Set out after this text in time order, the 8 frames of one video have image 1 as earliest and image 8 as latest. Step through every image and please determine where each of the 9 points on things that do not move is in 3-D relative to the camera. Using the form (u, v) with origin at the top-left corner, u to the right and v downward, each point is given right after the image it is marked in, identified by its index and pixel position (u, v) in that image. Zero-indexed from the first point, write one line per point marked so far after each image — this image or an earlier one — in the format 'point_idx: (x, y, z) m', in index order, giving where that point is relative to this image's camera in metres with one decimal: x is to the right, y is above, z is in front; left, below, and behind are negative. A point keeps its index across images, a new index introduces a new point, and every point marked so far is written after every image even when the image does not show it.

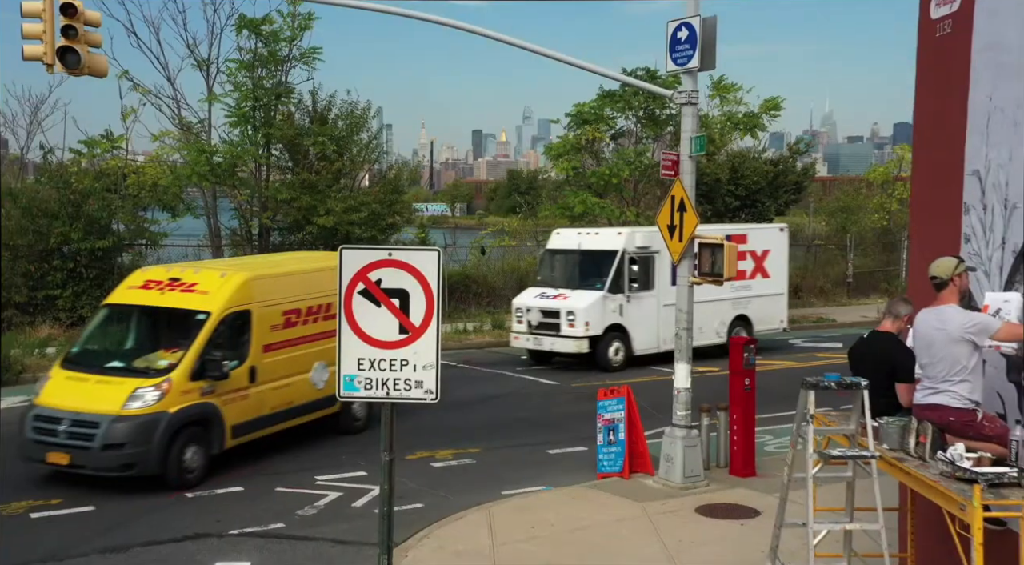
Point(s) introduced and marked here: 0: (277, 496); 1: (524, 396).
0: (-2.2, -2.0, +8.6) m
1: (+0.2, -1.6, +13.4) m
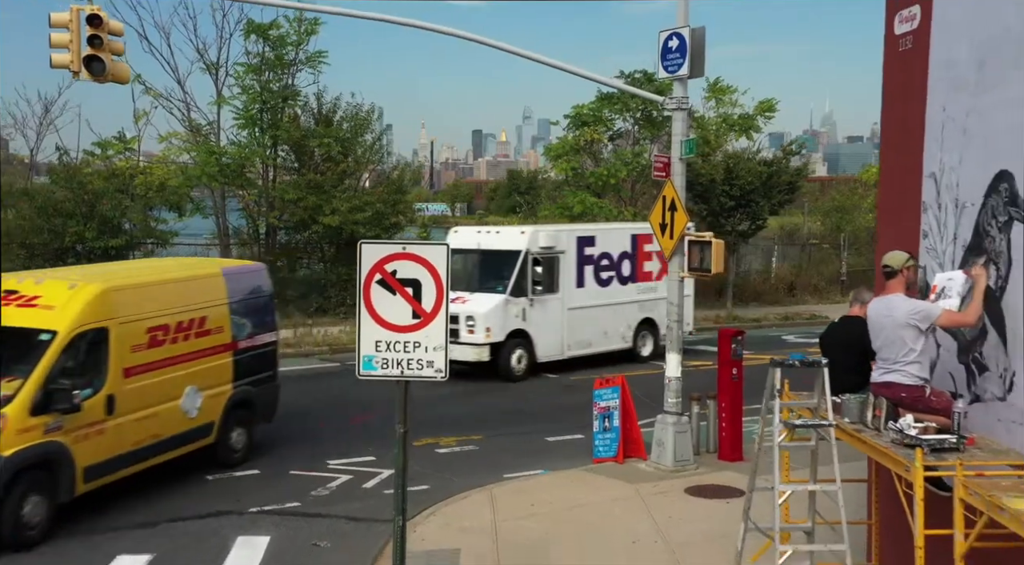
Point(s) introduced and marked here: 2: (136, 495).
0: (-2.2, -1.9, +9.1) m
1: (+0.2, -1.6, +13.9) m
2: (-3.5, -2.0, +8.7) m
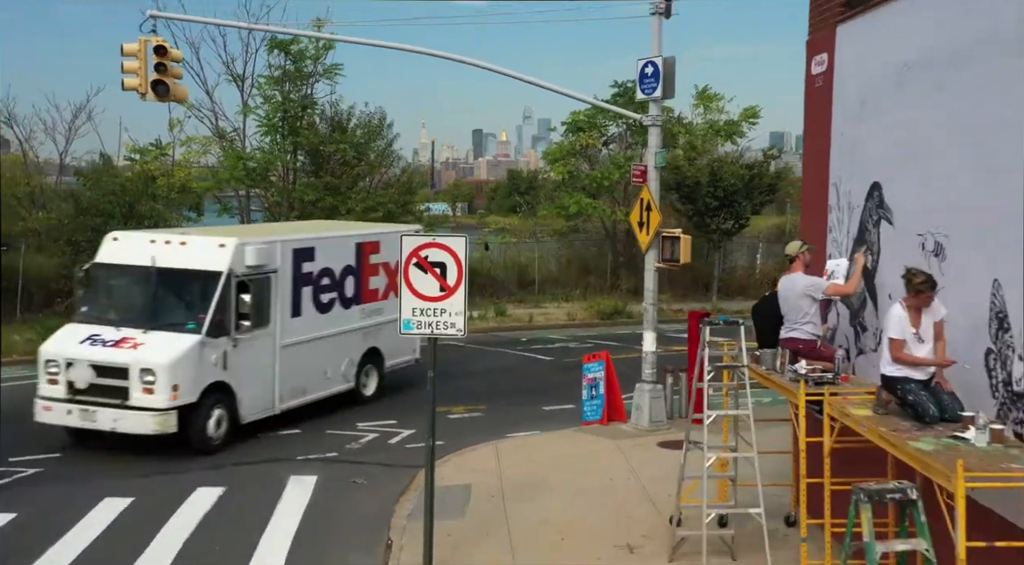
0: (-2.2, -1.8, +10.8) m
1: (+0.2, -1.4, +15.6) m
2: (-3.5, -1.8, +10.4) m
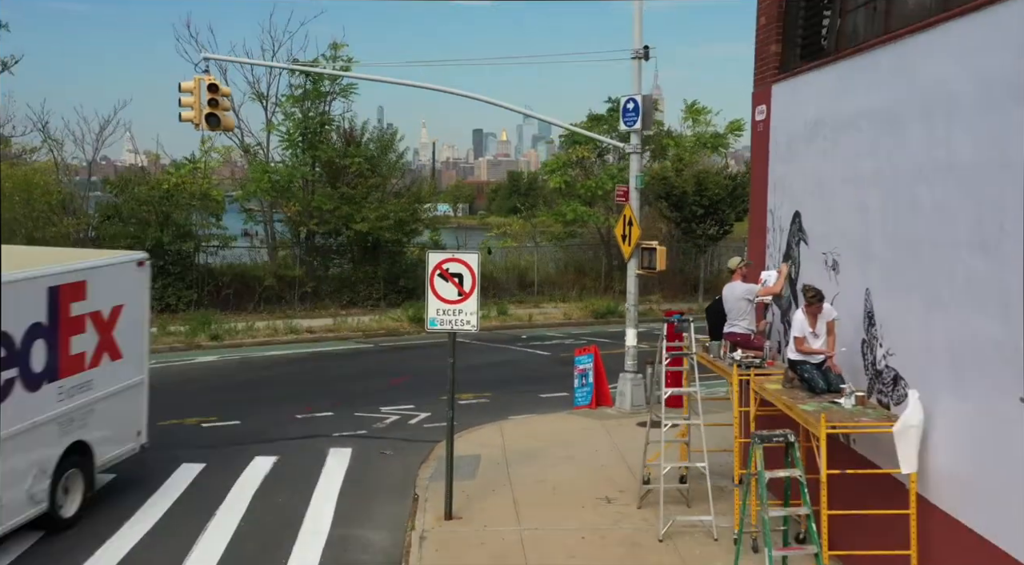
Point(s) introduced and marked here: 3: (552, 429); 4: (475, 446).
0: (-2.1, -1.9, +12.7) m
1: (+0.2, -1.5, +17.5) m
2: (-3.5, -1.9, +12.2) m
3: (+0.5, -1.9, +12.0) m
4: (-0.4, -2.0, +11.2) m
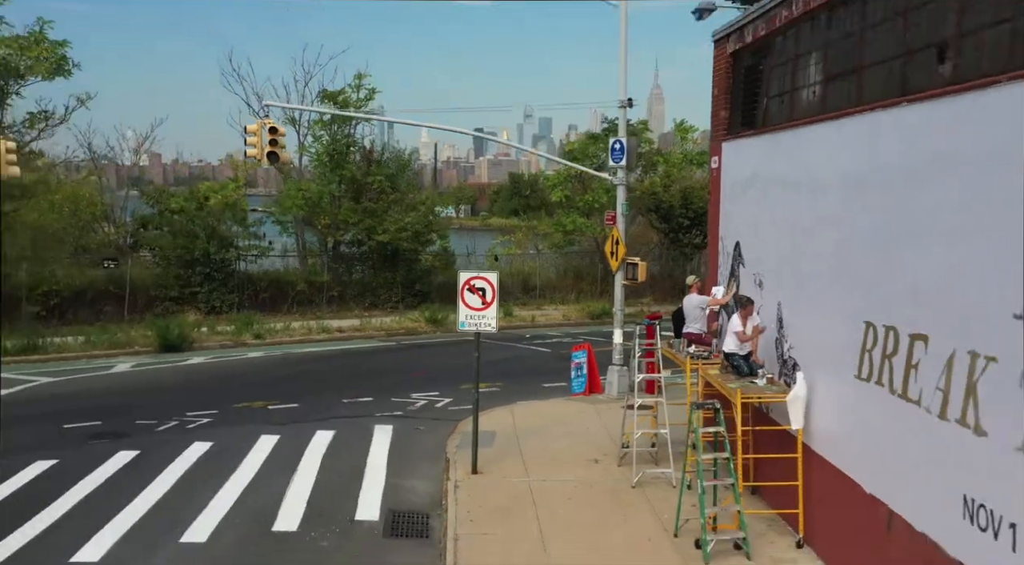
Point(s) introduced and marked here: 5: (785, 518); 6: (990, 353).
0: (-2.0, -2.0, +15.4) m
1: (+0.3, -1.6, +20.2) m
2: (-3.4, -2.1, +15.0) m
3: (+0.7, -2.1, +14.8) m
4: (-0.3, -2.1, +13.9) m
5: (+2.7, -2.3, +9.1) m
6: (+2.9, -0.4, +5.5) m
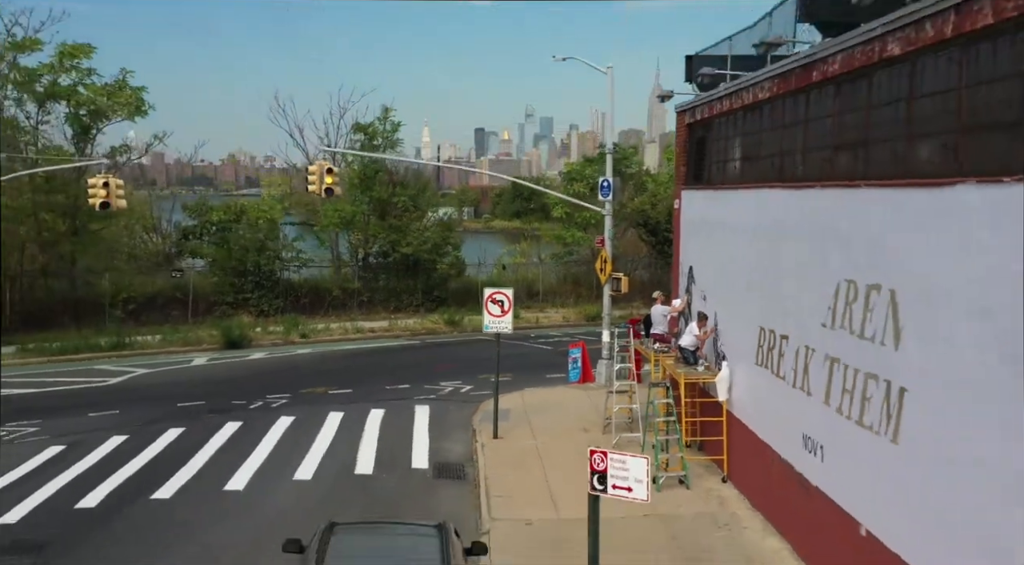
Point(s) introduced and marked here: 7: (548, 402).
0: (-1.8, -2.2, +19.3) m
1: (+0.5, -1.9, +24.1) m
2: (-3.2, -2.3, +18.8) m
3: (+0.9, -2.3, +18.6) m
4: (-0.1, -2.3, +17.7) m
5: (+2.9, -2.6, +13.0) m
6: (+3.1, -0.6, +9.4) m
7: (+0.7, -2.3, +17.9) m
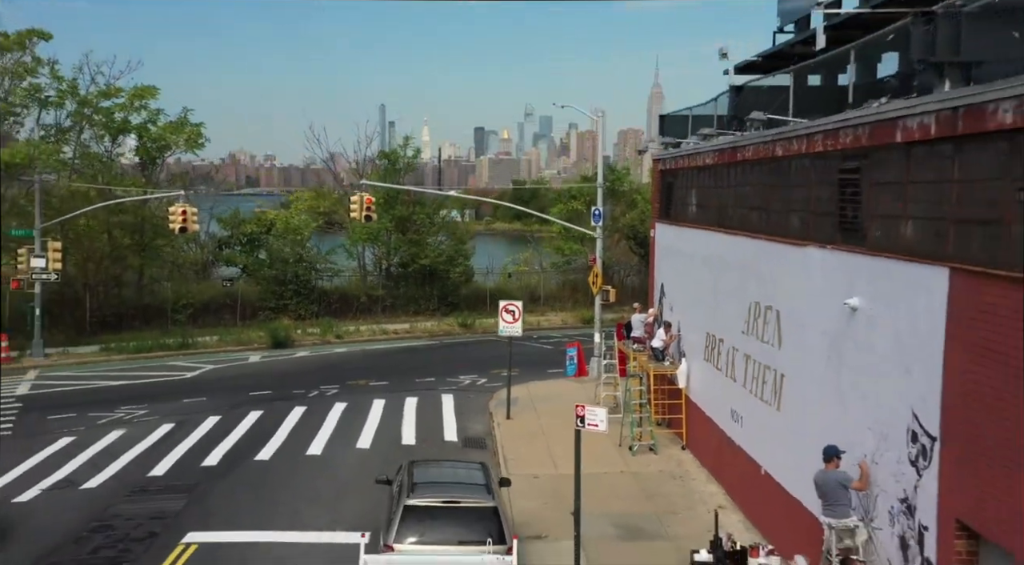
0: (-1.6, -2.5, +23.3) m
1: (+0.7, -2.1, +28.1) m
2: (-3.0, -2.5, +22.9) m
3: (+1.1, -2.6, +22.7) m
4: (+0.1, -2.6, +21.8) m
5: (+3.1, -2.8, +17.0) m
6: (+3.3, -0.9, +13.4) m
7: (+0.9, -2.6, +21.9) m
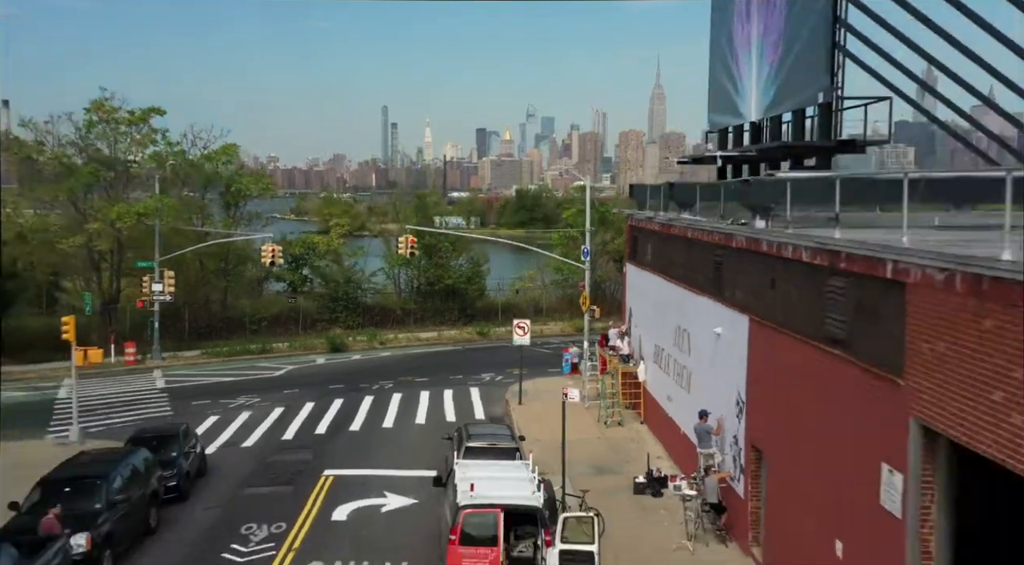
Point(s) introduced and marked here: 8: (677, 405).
0: (-1.3, -3.2, +30.8) m
1: (+1.1, -2.8, +35.5) m
2: (-2.7, -3.2, +30.3) m
3: (+1.4, -3.3, +30.1) m
4: (+0.4, -3.3, +29.2) m
5: (+3.4, -3.5, +24.4) m
6: (+3.6, -1.6, +20.8) m
7: (+1.2, -3.3, +29.4) m
8: (+3.6, -2.7, +20.0) m
